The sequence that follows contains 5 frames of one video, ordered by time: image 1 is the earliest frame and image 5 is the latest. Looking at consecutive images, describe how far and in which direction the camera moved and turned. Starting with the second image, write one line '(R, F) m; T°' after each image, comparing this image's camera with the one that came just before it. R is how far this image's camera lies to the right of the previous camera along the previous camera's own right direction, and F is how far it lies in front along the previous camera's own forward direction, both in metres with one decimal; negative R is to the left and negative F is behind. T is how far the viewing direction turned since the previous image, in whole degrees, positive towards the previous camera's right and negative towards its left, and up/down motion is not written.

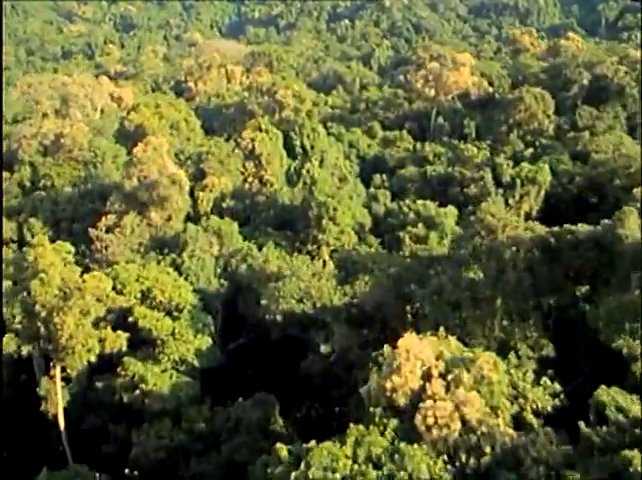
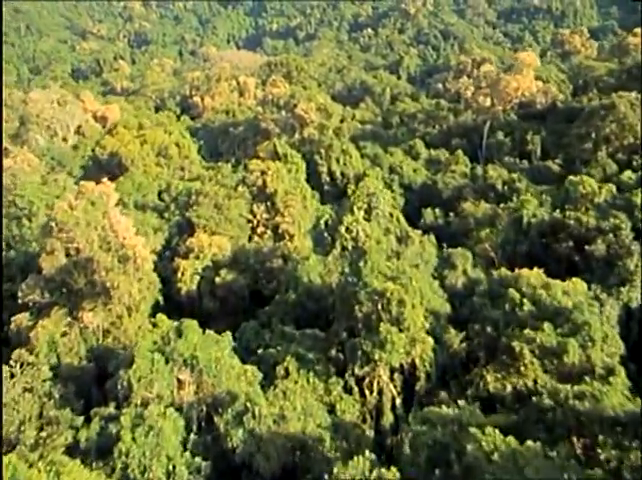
(-0.9, +11.9) m; -2°
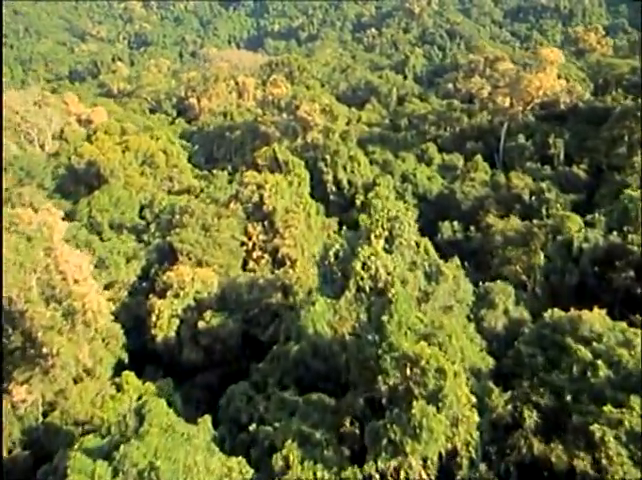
(-0.2, +4.2) m; 0°
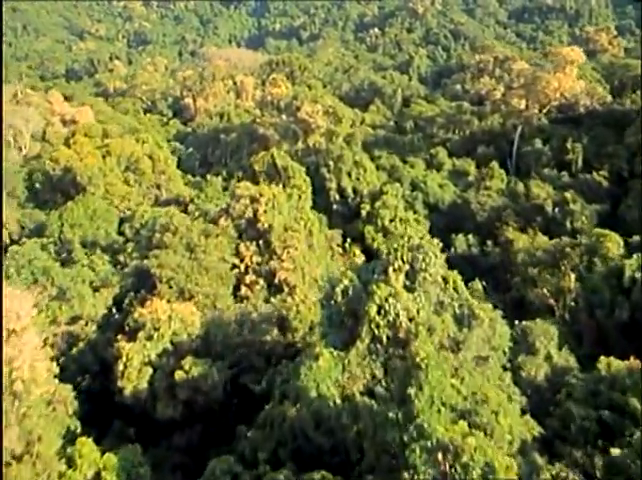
(-0.1, +3.2) m; 0°
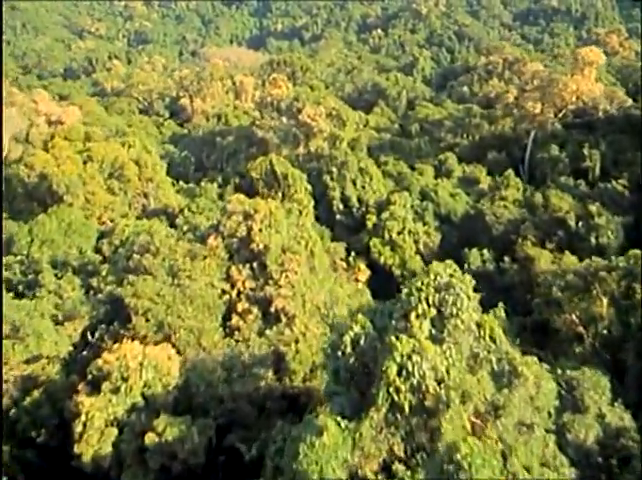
(-0.1, +2.6) m; 0°
